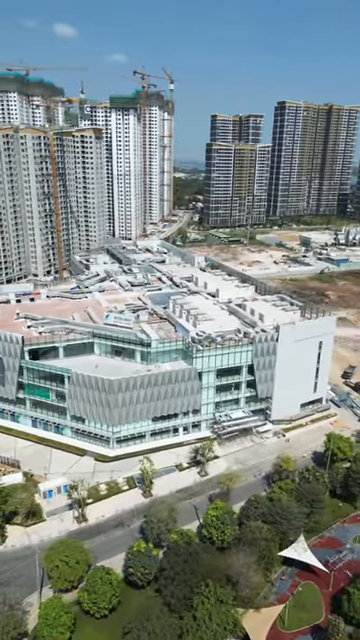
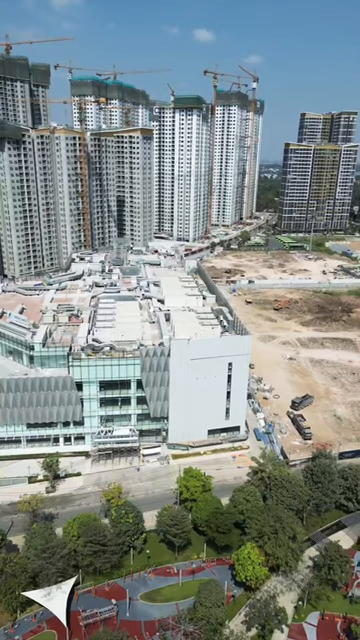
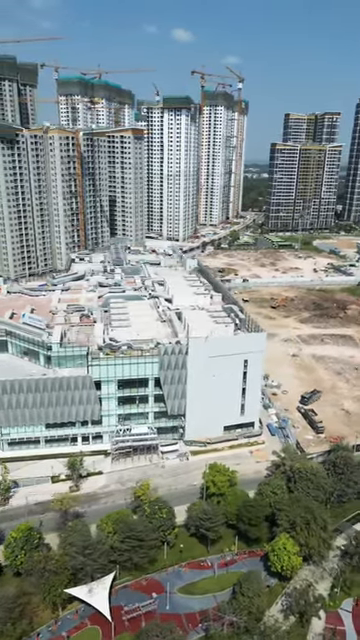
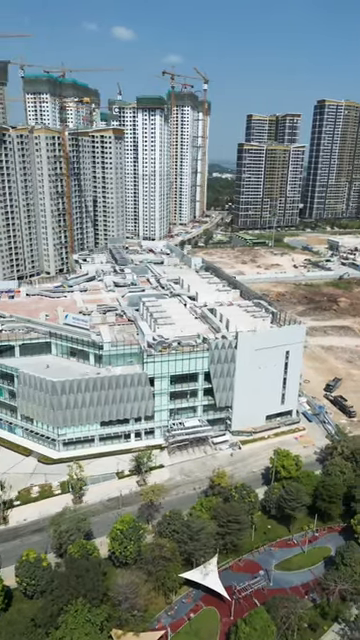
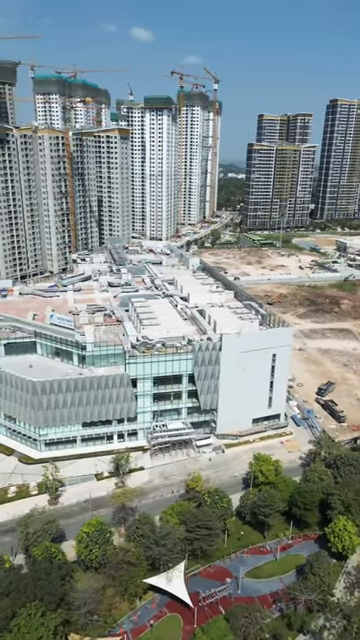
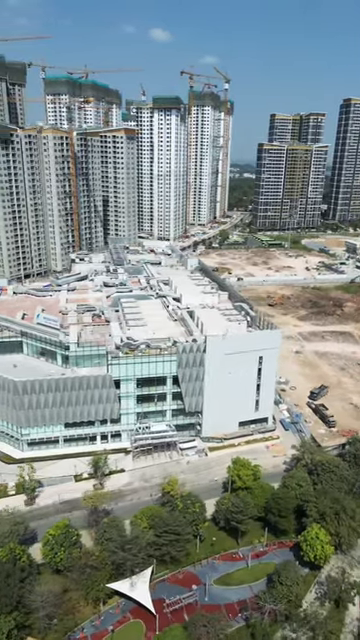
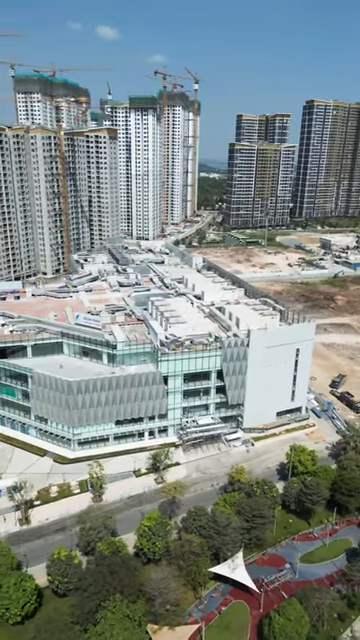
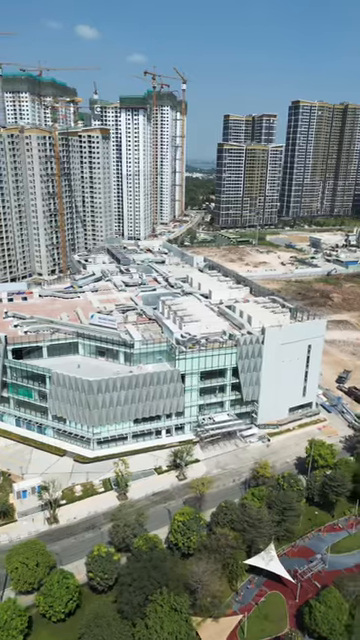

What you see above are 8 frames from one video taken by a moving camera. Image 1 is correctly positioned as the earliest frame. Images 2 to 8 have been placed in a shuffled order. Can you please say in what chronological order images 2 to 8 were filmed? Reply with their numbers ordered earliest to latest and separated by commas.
8, 7, 4, 5, 6, 3, 2
